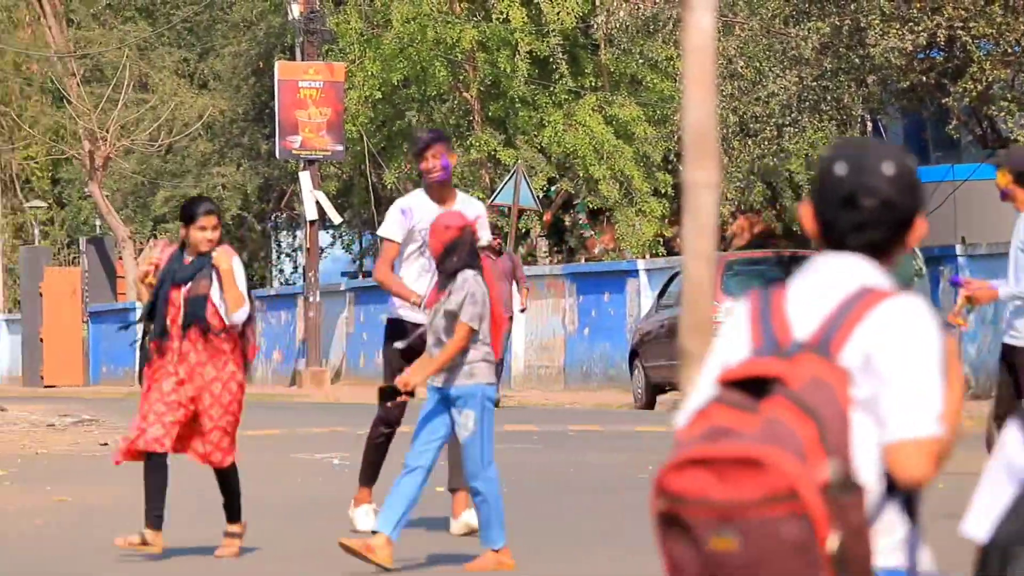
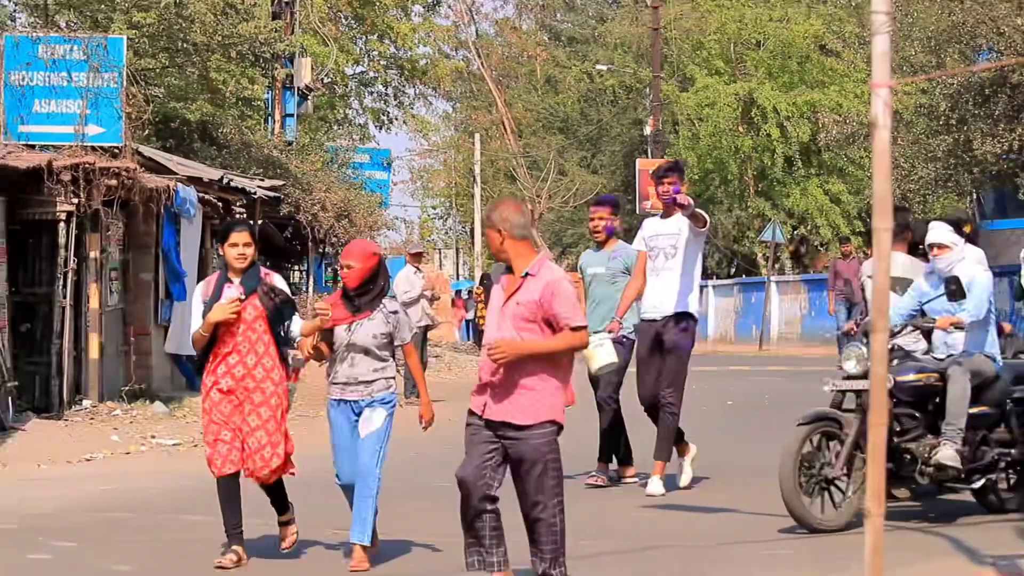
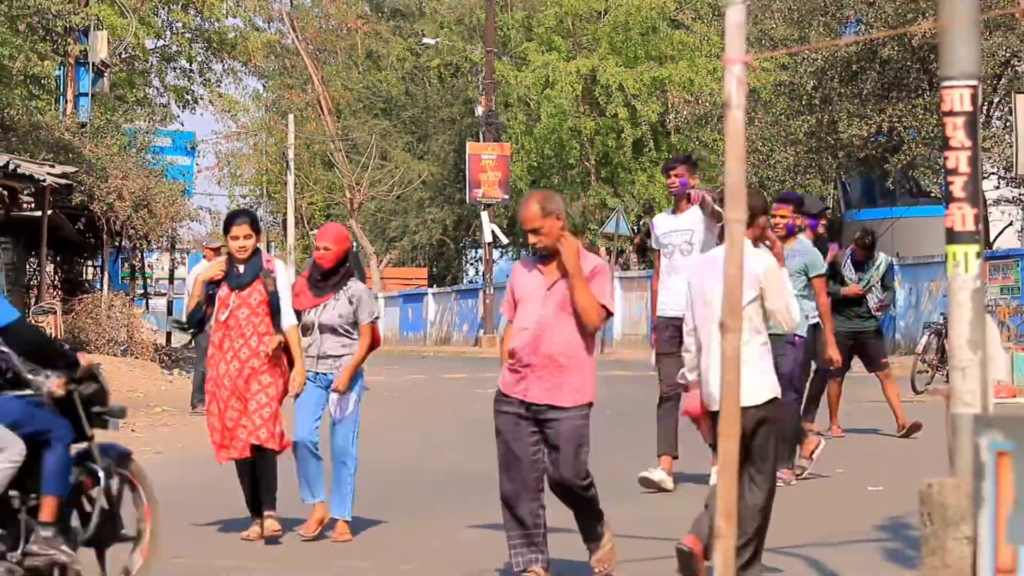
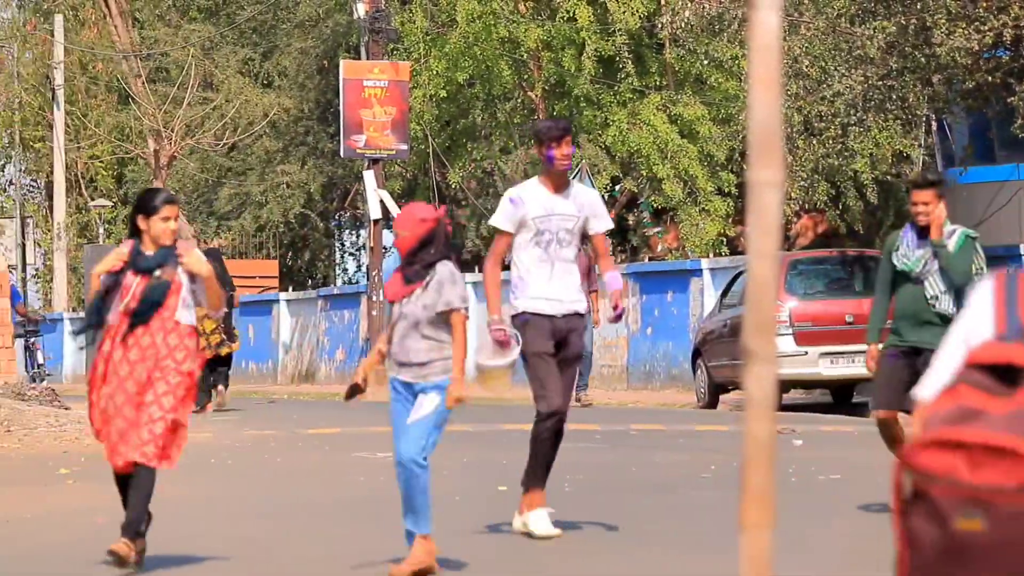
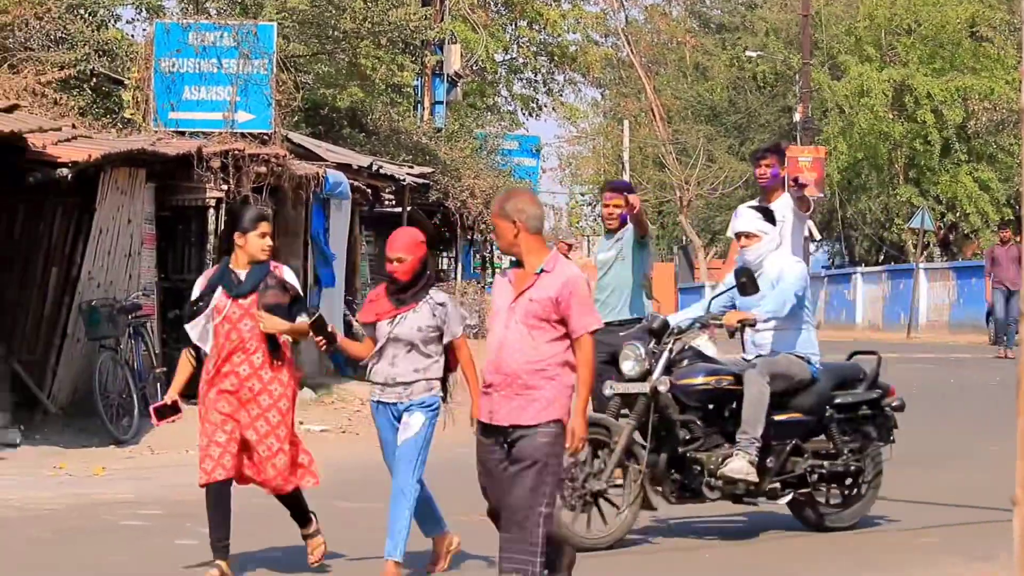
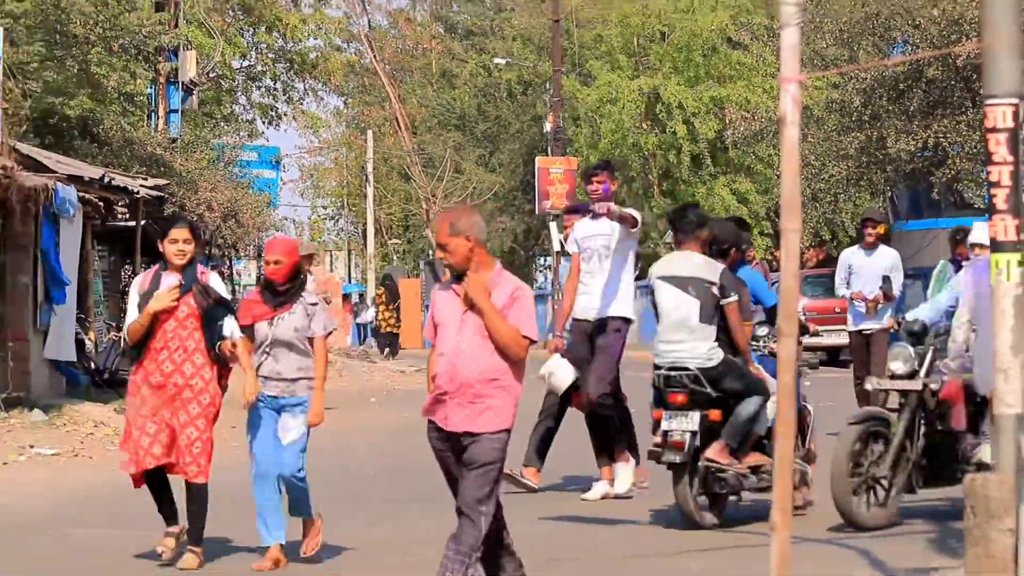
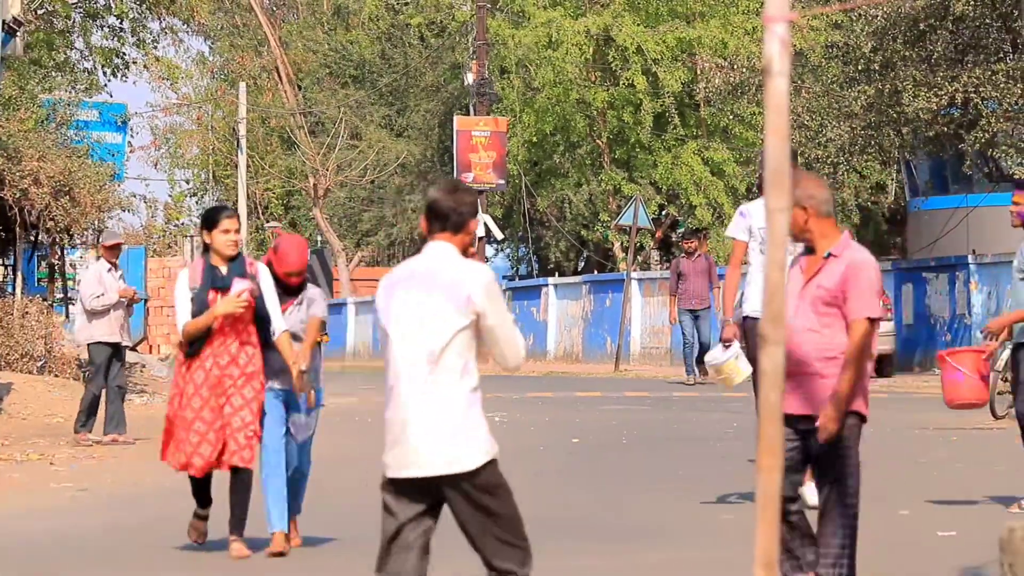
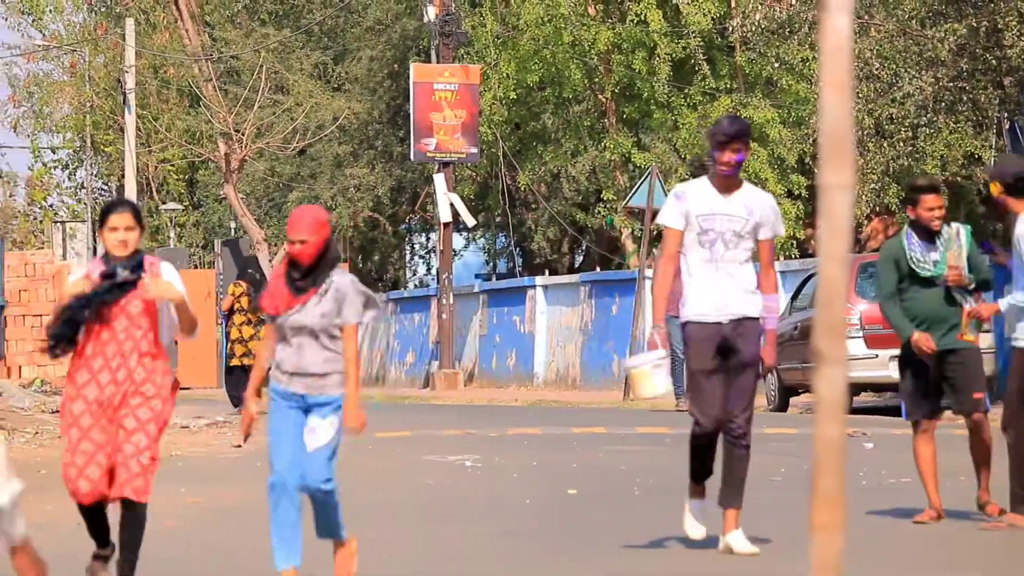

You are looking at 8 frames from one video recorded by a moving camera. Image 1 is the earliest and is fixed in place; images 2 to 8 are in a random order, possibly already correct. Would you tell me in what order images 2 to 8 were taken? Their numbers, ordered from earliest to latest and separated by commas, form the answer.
4, 8, 7, 3, 6, 2, 5
